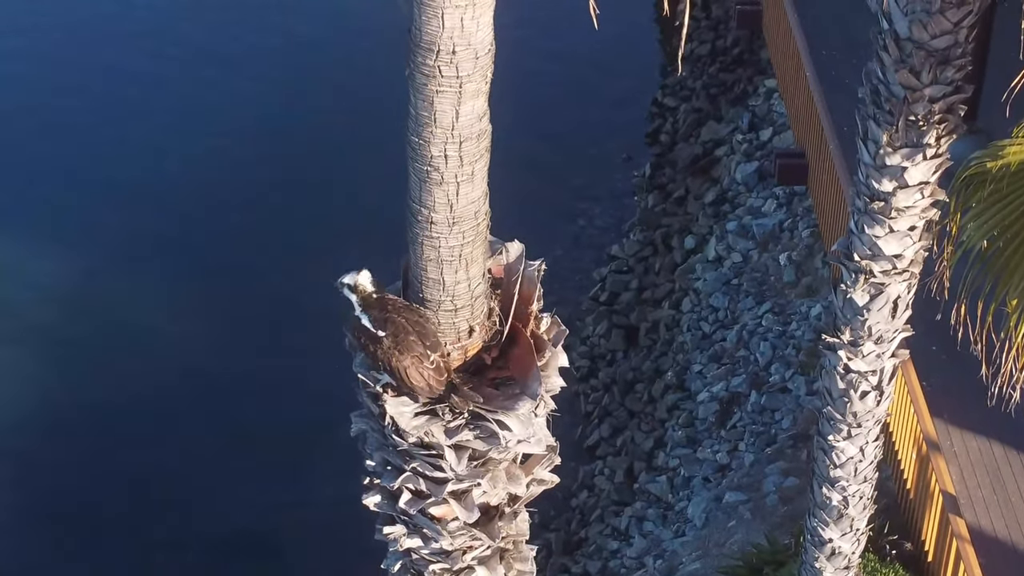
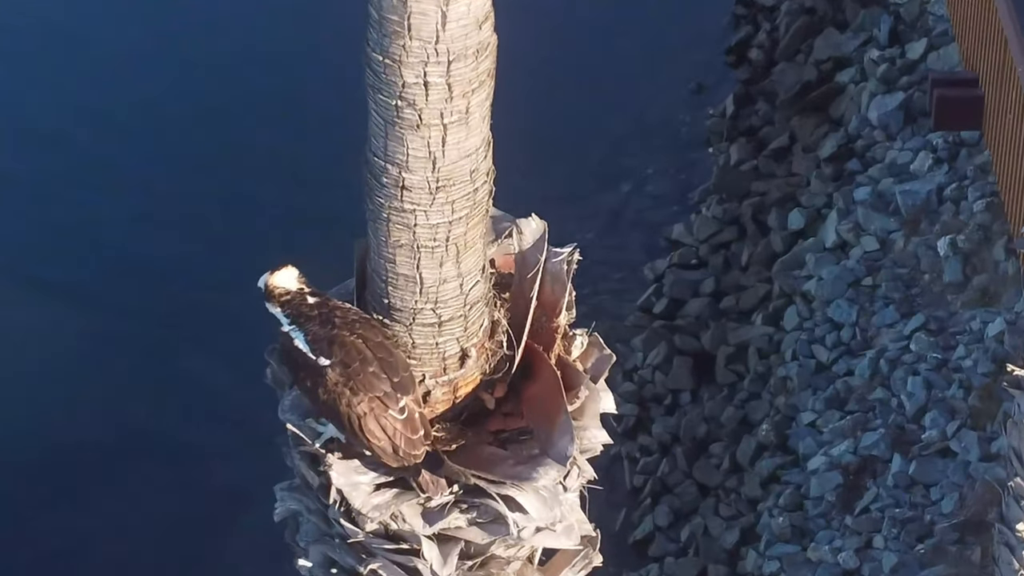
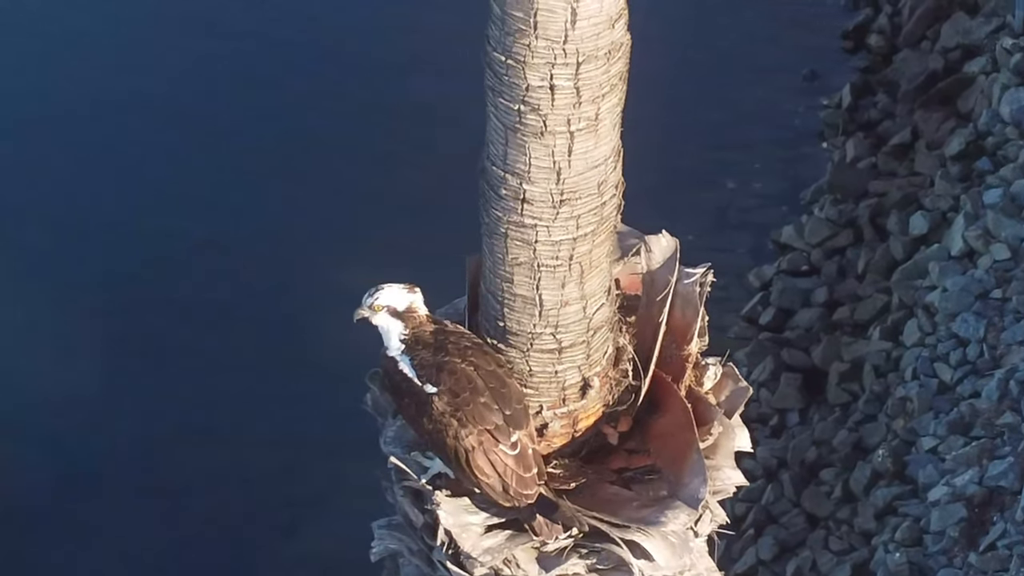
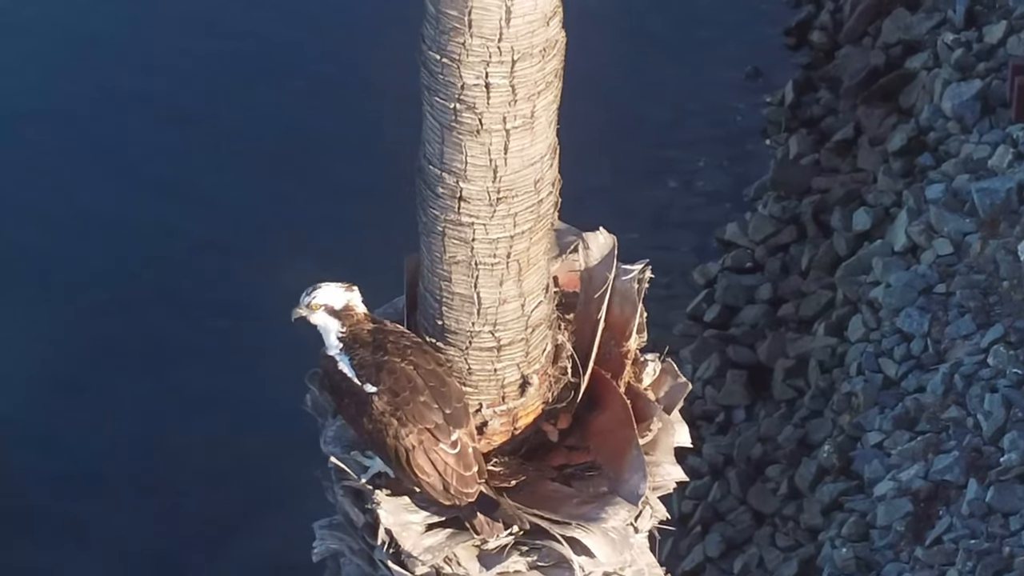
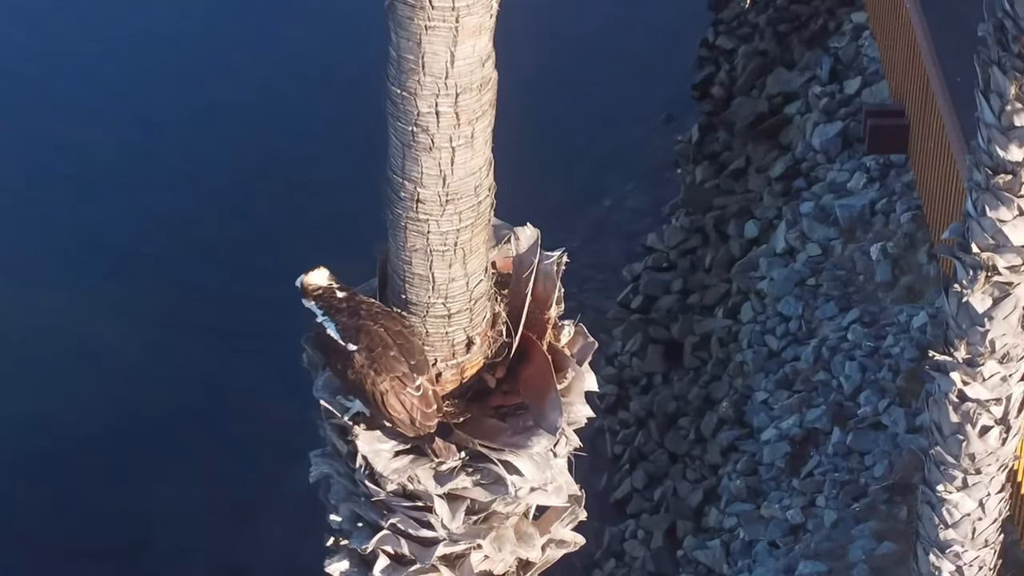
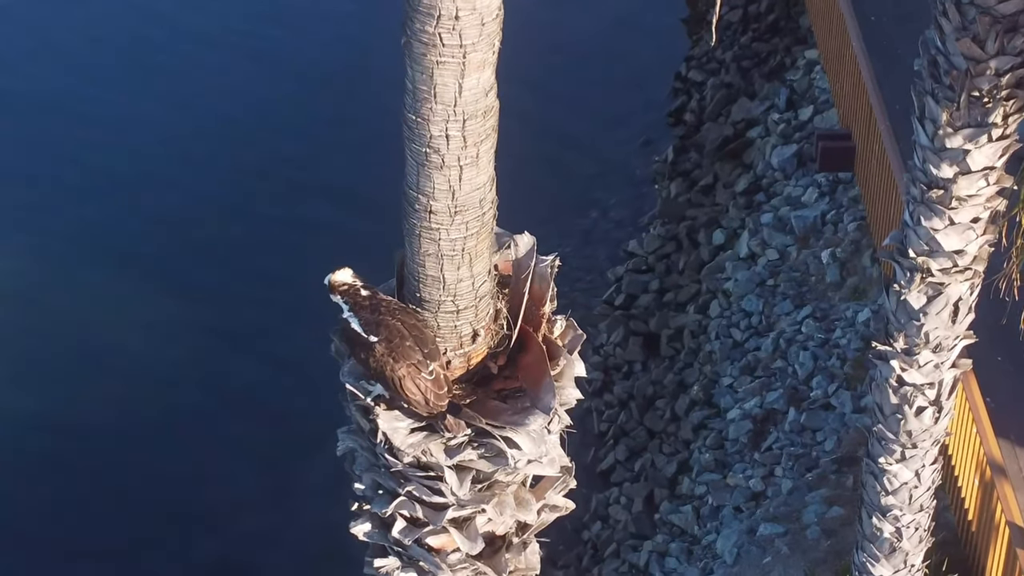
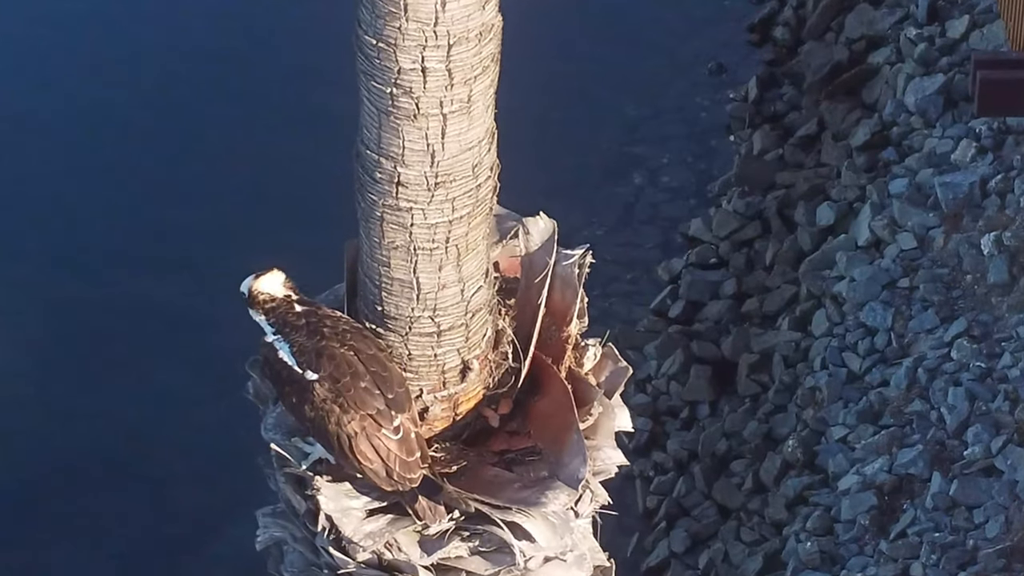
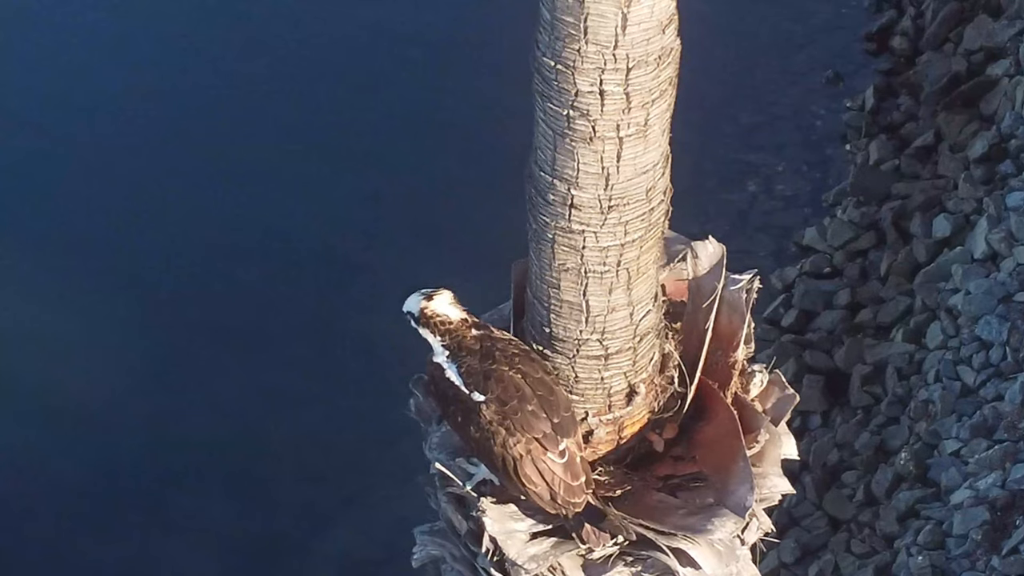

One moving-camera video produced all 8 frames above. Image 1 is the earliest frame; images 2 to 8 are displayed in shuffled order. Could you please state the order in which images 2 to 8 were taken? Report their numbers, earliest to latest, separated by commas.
6, 5, 2, 7, 4, 3, 8
